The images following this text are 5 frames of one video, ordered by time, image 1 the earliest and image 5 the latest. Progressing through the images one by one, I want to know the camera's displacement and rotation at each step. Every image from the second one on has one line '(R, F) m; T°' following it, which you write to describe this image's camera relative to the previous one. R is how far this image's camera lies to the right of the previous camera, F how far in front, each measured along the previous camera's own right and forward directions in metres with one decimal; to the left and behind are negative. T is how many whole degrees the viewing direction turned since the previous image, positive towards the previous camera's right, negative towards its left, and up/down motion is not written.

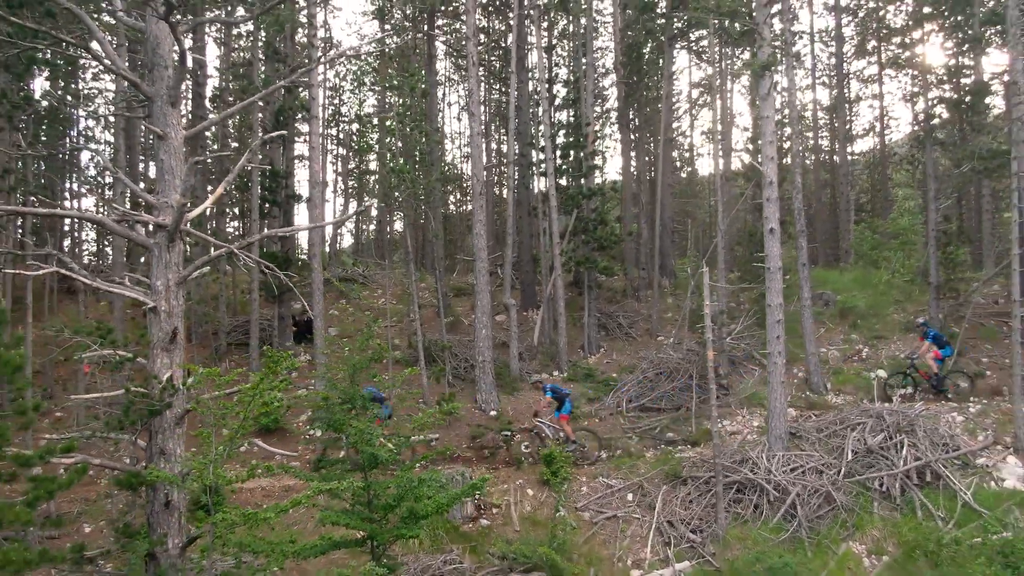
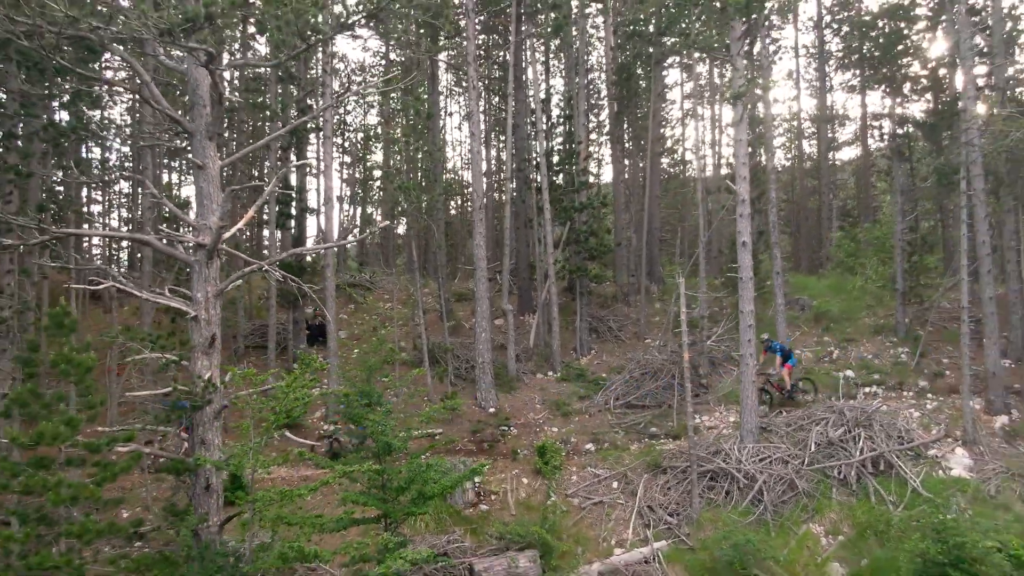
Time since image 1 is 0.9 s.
(0.0, -0.8) m; 0°
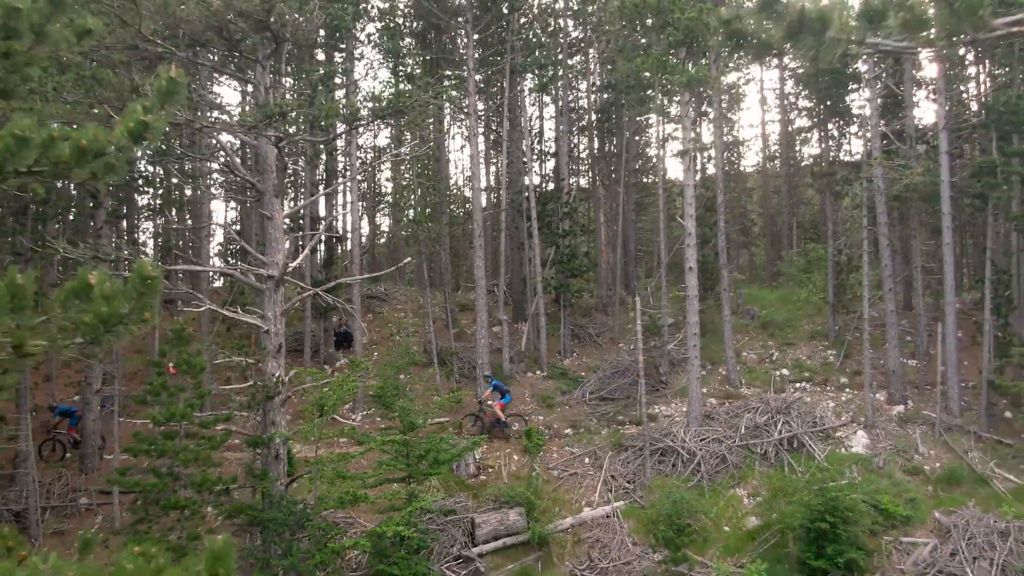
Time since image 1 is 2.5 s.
(+0.1, -2.2) m; 0°
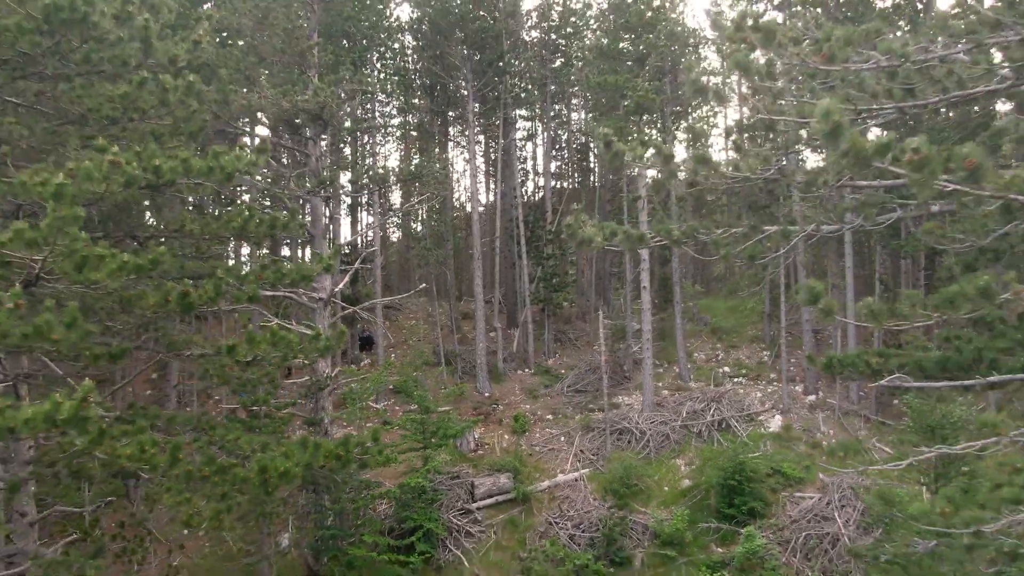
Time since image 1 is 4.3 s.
(+0.2, -2.9) m; 0°
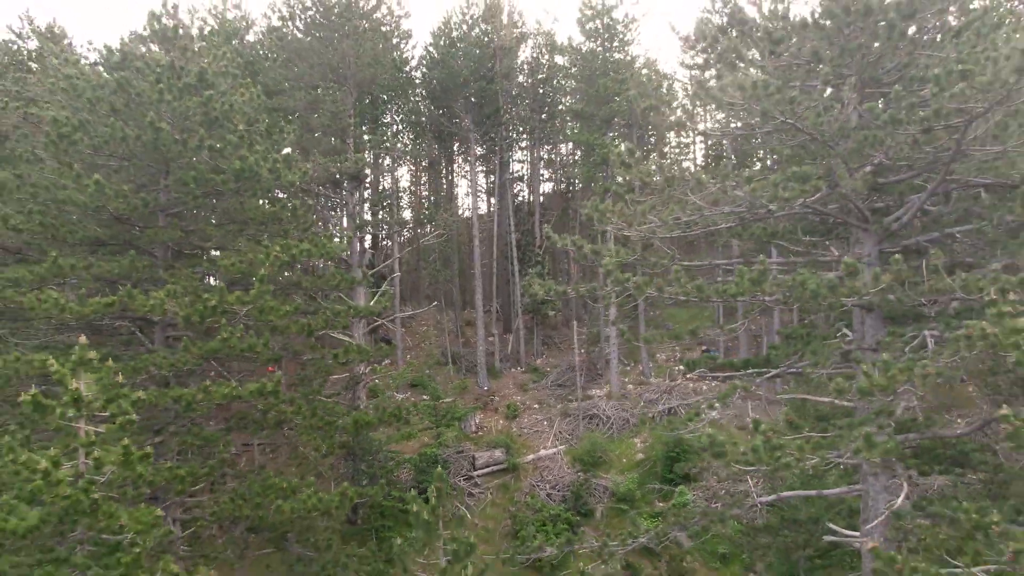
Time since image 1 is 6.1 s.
(+0.2, -3.4) m; 0°
